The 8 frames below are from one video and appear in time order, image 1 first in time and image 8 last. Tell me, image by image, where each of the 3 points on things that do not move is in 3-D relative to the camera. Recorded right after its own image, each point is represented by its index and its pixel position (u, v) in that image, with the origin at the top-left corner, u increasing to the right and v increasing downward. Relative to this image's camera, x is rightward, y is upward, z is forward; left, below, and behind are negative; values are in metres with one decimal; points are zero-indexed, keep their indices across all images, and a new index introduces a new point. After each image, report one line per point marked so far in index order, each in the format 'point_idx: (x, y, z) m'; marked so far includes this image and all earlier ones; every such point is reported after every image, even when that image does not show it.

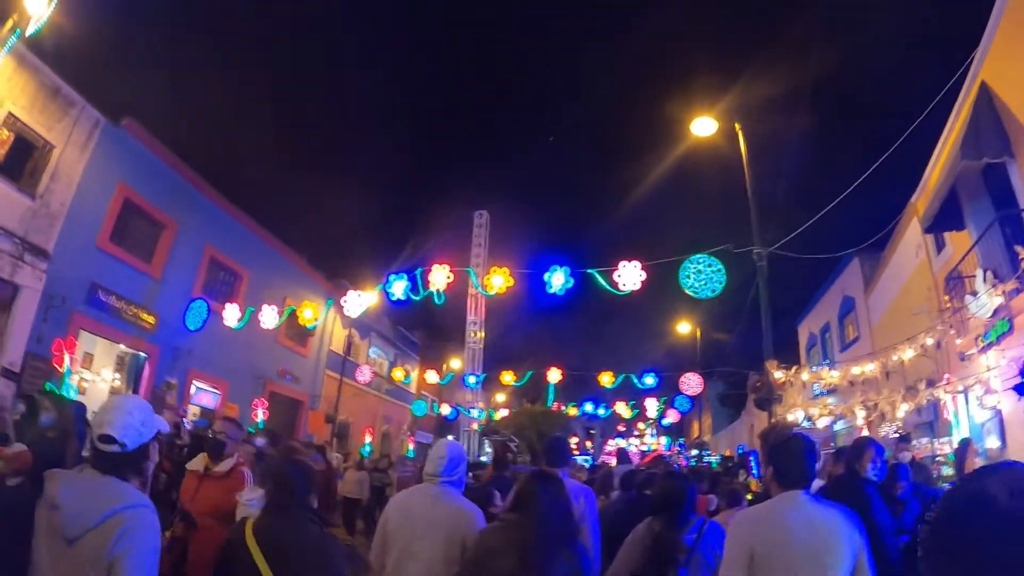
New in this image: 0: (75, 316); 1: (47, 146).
0: (-8.1, -0.5, +11.6) m
1: (-8.4, +2.5, +11.3) m
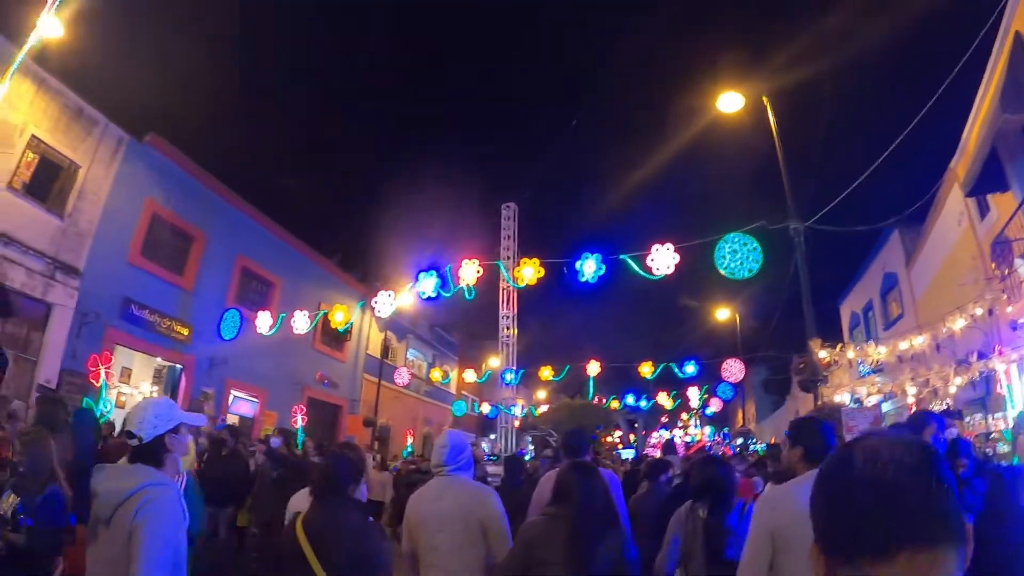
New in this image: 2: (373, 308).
0: (-7.6, -0.8, +11.7) m
1: (-8.0, +2.2, +11.5) m
2: (-3.7, -0.2, +14.9) m
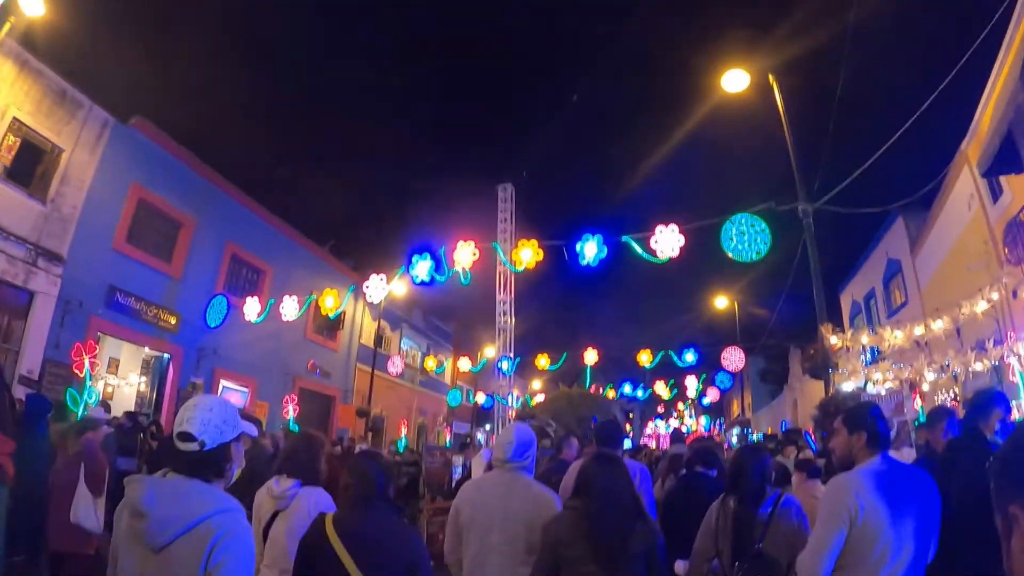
0: (-7.6, -0.5, +11.4) m
1: (-8.0, +2.4, +11.1) m
2: (-3.7, +0.1, +14.5) m
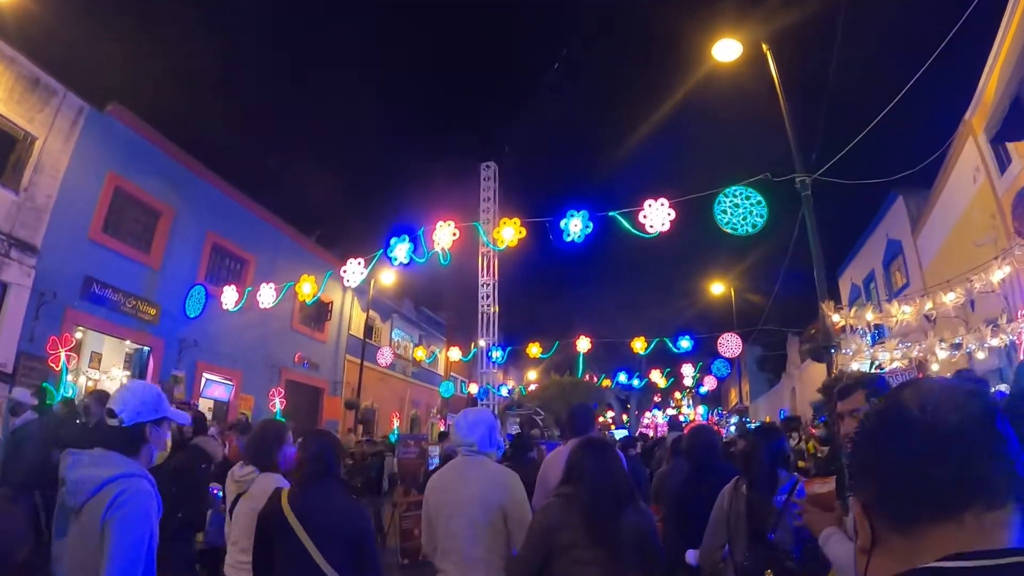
0: (-7.8, -0.4, +11.0) m
1: (-8.2, +2.5, +10.7) m
2: (-3.9, +0.3, +14.2) m
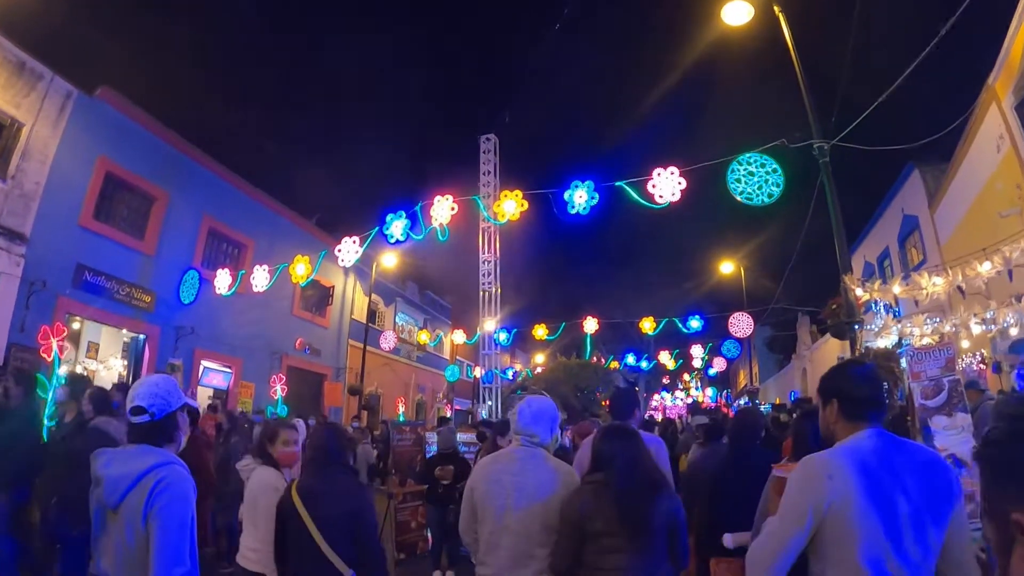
0: (-7.7, -0.2, +10.7) m
1: (-8.2, +2.7, +10.3) m
2: (-3.8, +0.6, +13.9) m
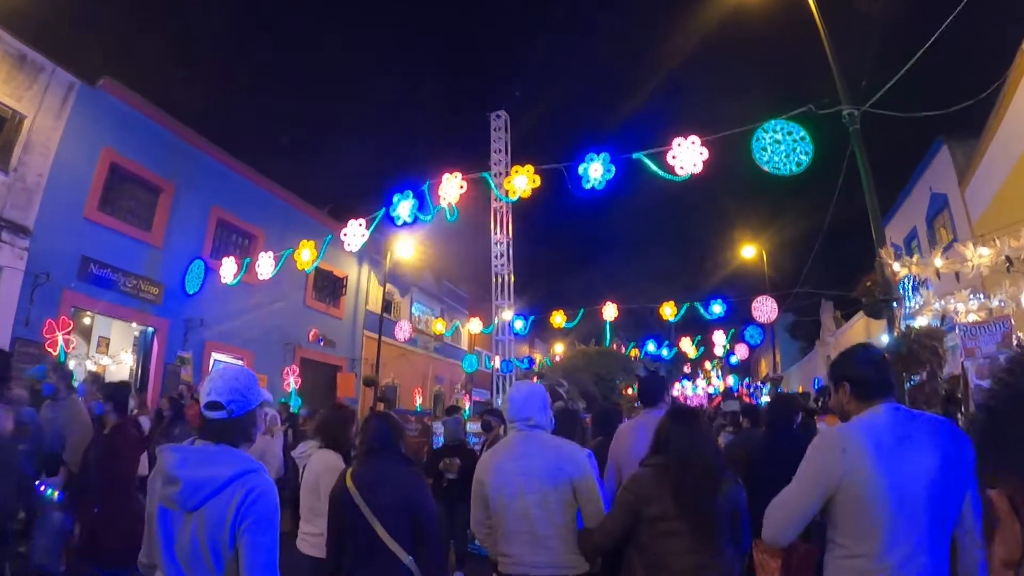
0: (-7.5, -0.1, +10.6) m
1: (-8.1, +2.8, +10.2) m
2: (-3.5, +0.9, +13.6) m
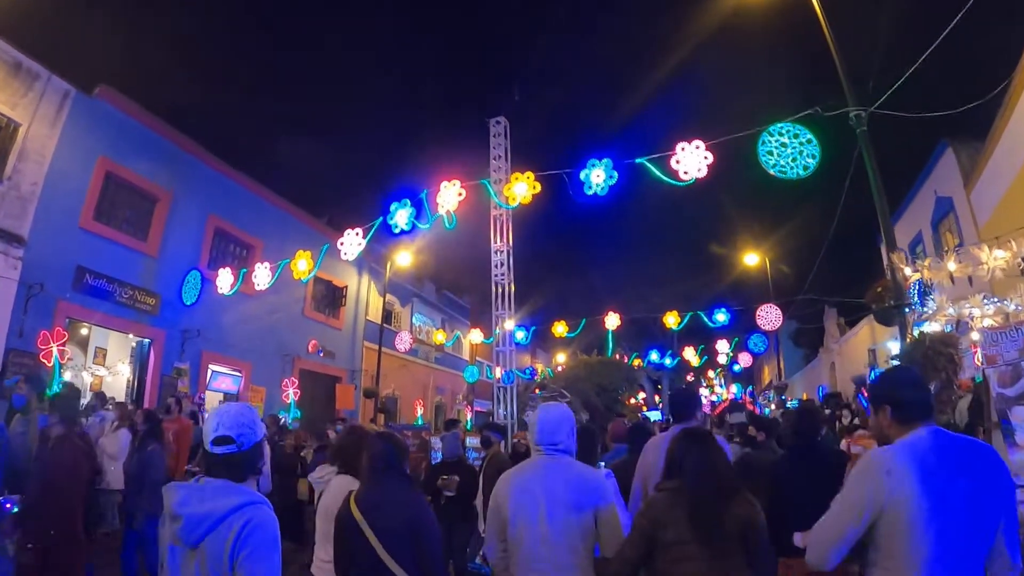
0: (-7.4, -0.3, +10.4) m
1: (-8.1, +2.6, +10.1) m
2: (-3.5, +0.7, +13.4) m
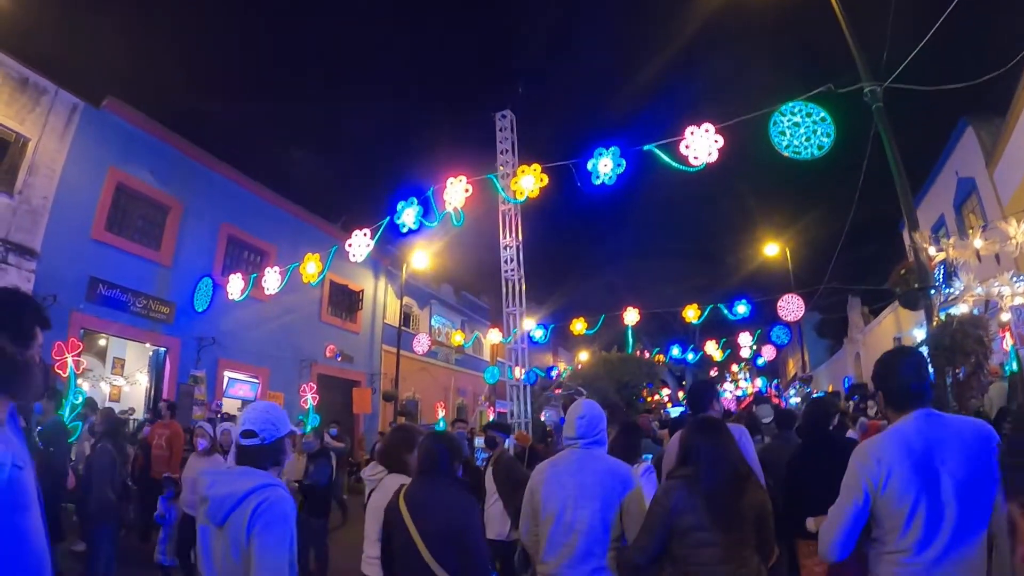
0: (-7.2, -0.5, +10.5) m
1: (-7.9, +2.4, +10.2) m
2: (-3.2, +0.6, +13.4) m
